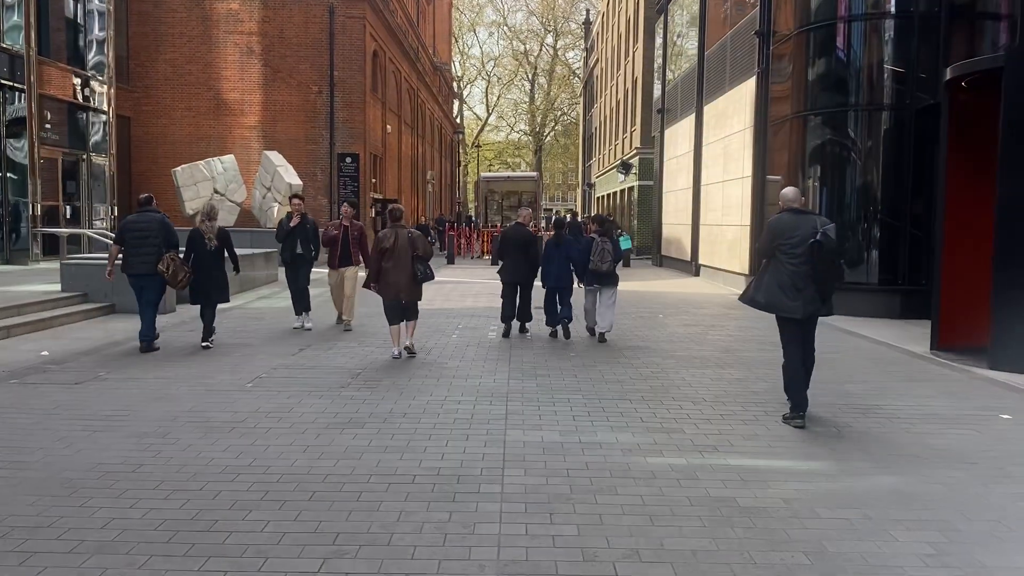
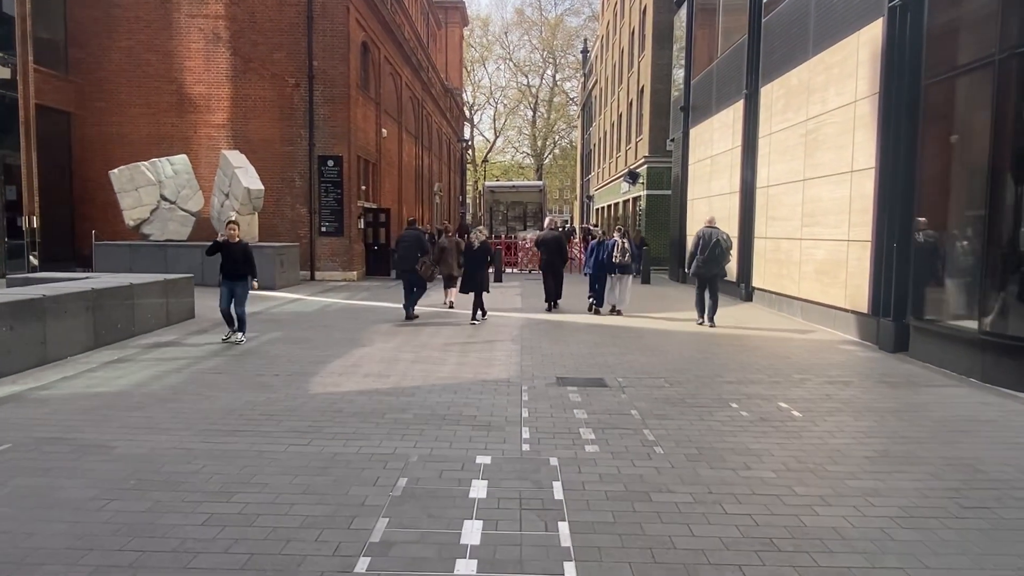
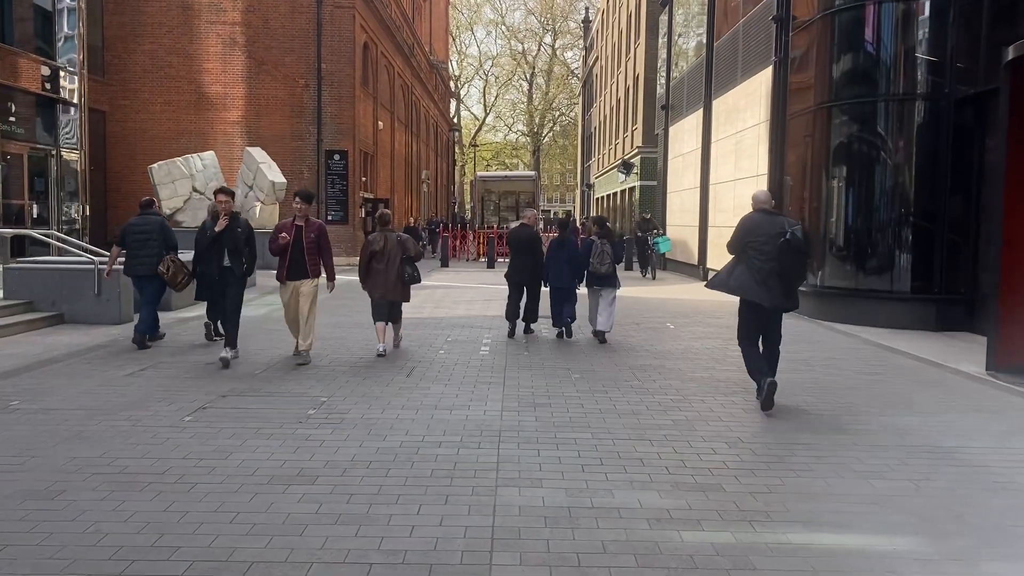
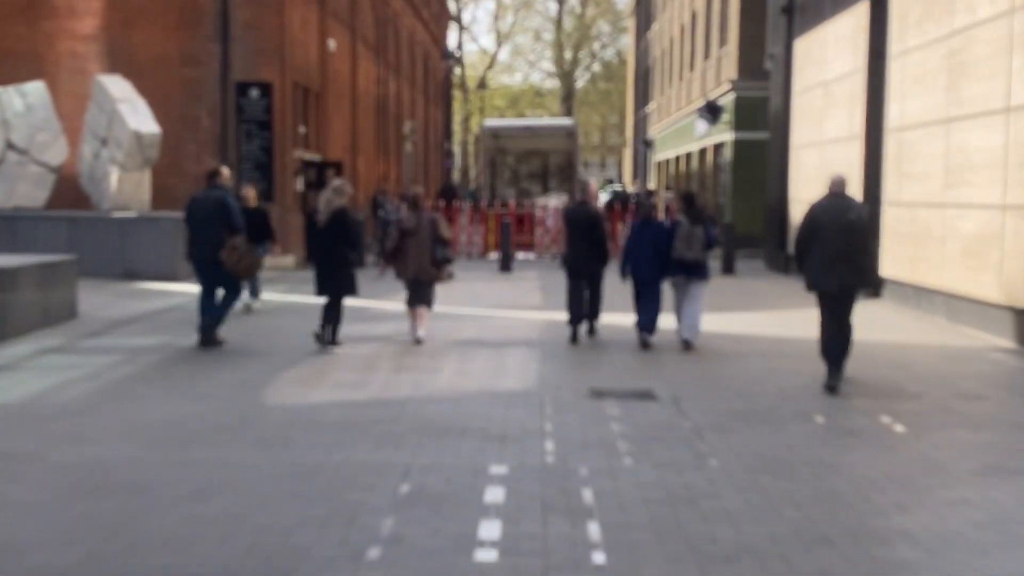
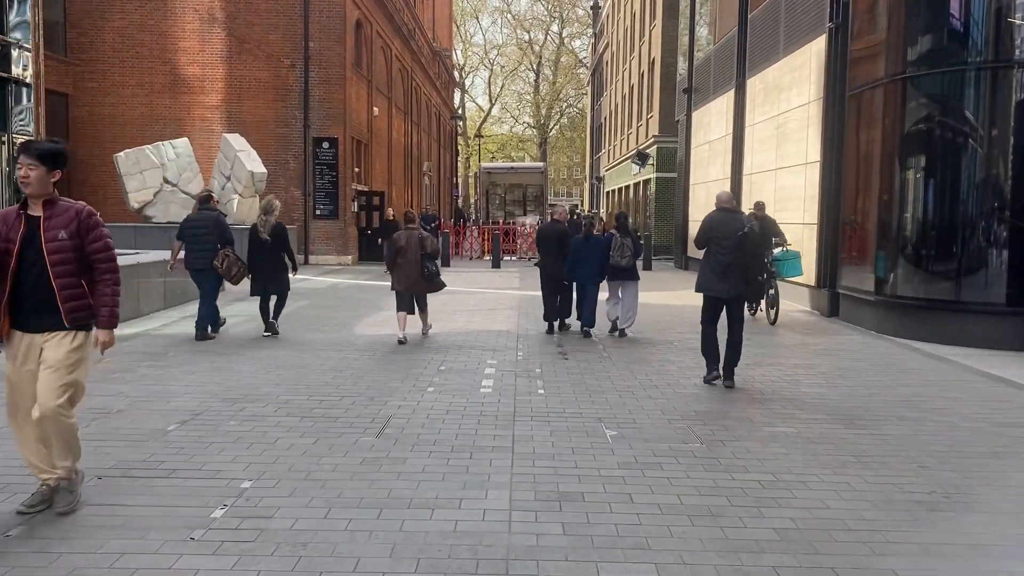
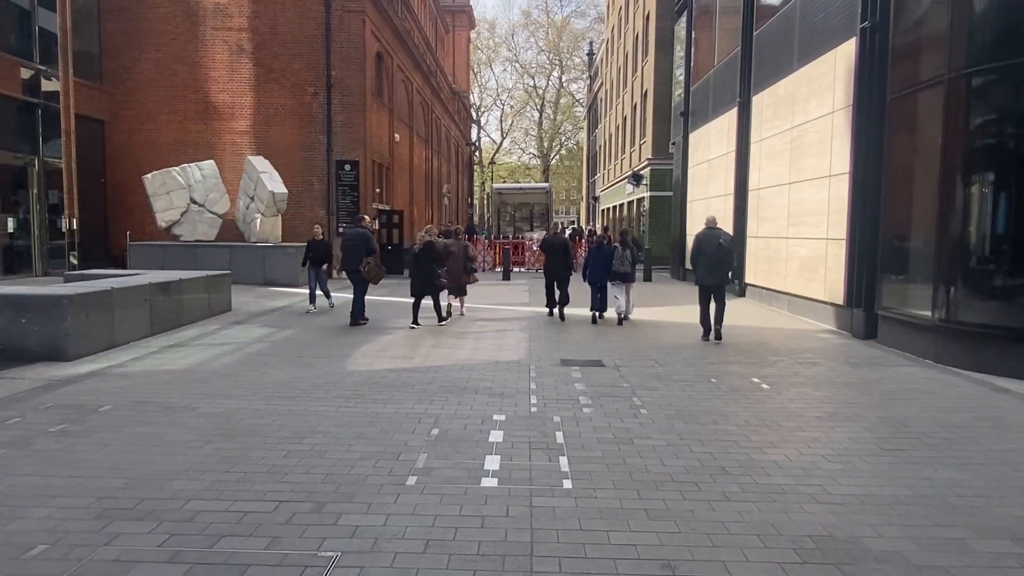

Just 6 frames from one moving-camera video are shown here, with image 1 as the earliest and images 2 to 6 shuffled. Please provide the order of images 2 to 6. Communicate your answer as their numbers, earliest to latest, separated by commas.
3, 5, 4, 6, 2
